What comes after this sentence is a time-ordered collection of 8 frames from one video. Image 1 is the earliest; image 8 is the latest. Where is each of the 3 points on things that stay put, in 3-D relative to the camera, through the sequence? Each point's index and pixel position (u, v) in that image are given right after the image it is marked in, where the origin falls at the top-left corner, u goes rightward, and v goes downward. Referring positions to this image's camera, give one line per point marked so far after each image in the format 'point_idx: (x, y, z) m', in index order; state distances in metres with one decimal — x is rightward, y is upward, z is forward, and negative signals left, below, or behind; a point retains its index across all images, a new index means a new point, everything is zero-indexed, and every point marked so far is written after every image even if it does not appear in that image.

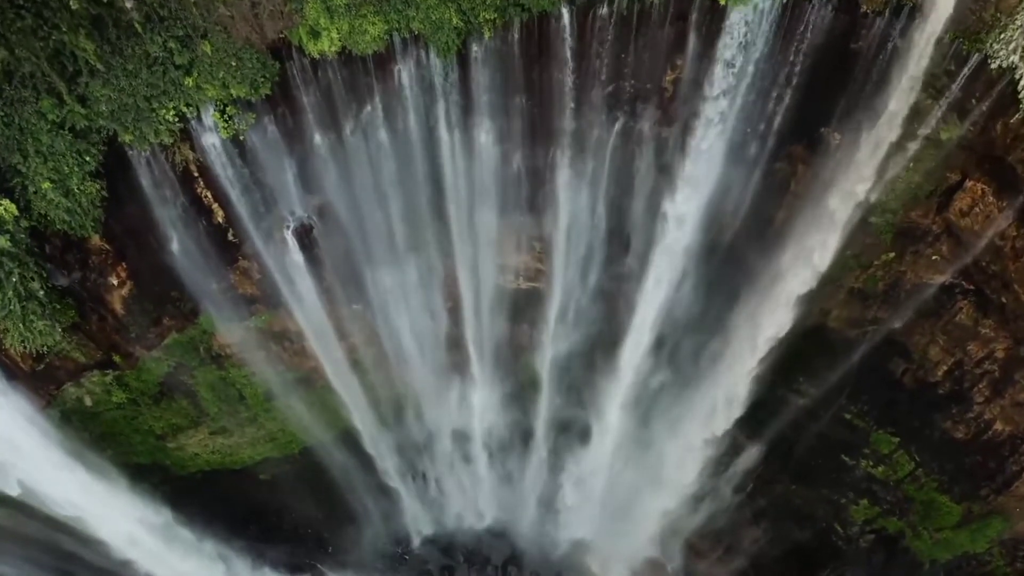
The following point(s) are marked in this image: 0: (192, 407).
0: (-4.3, -1.6, +10.1) m
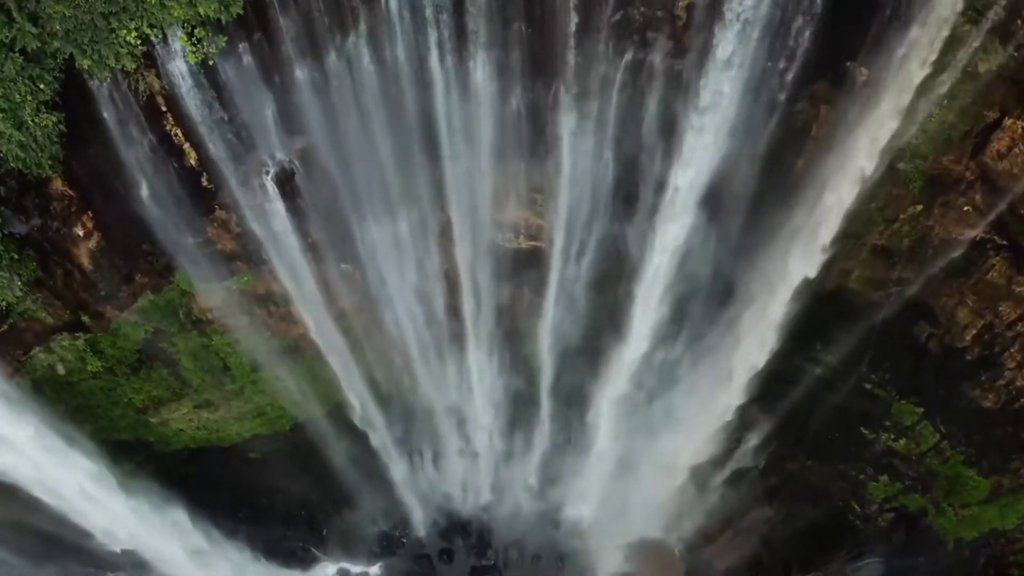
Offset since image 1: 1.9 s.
0: (-4.3, -1.1, +9.5) m
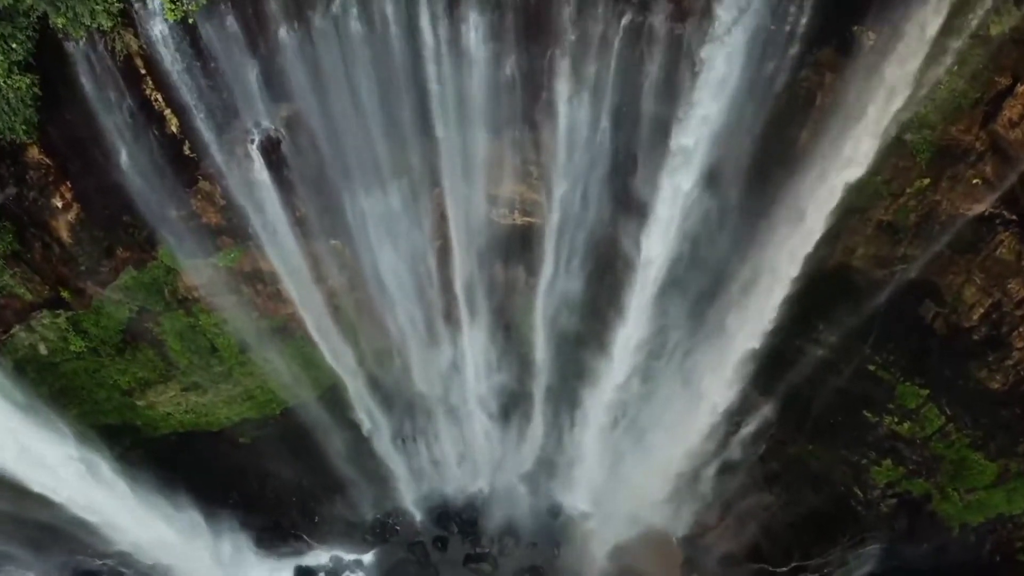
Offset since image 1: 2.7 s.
0: (-4.4, -0.9, +9.2) m
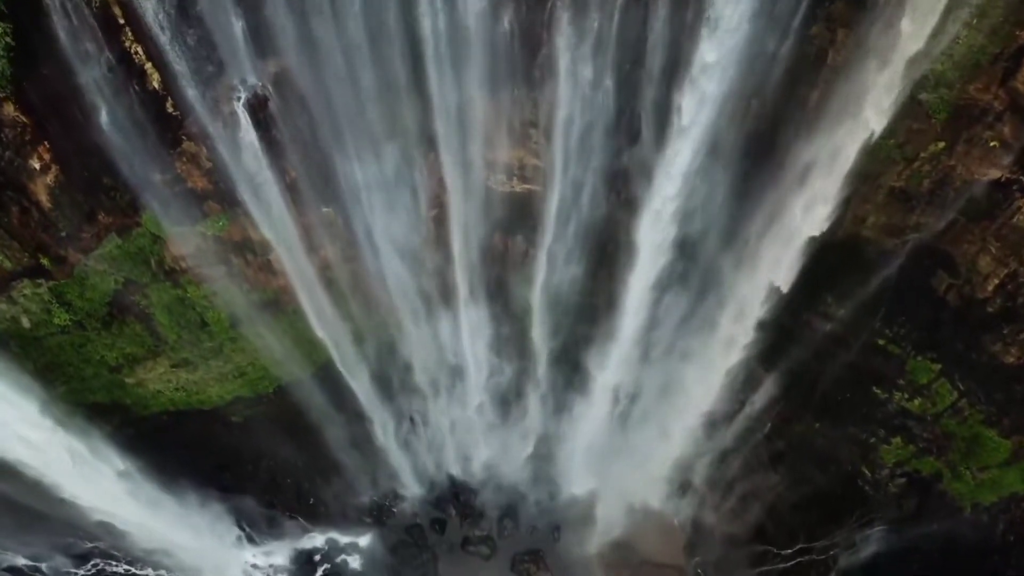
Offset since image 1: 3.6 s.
0: (-4.4, -0.5, +9.0) m
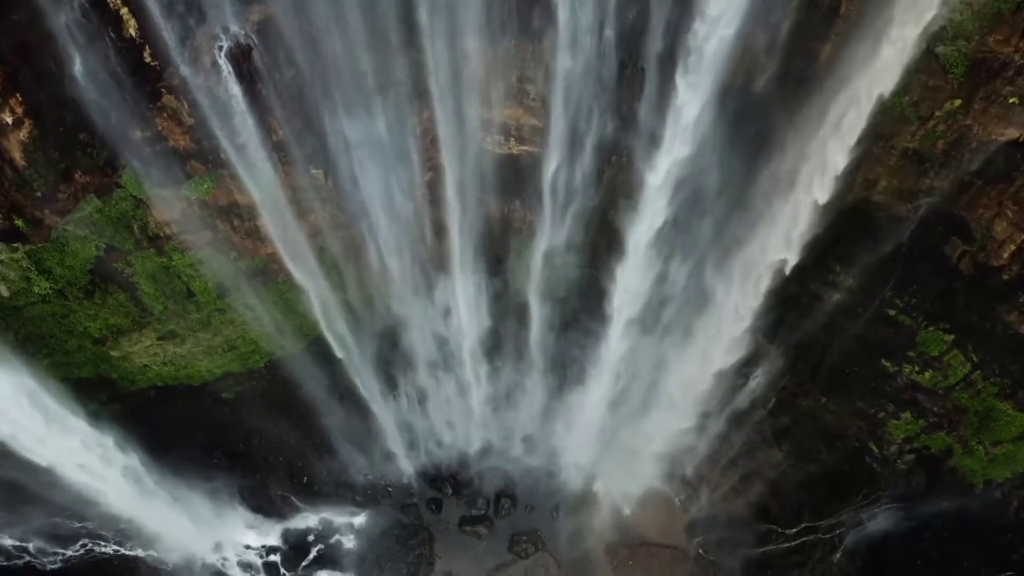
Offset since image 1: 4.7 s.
0: (-4.4, -0.2, +8.6) m
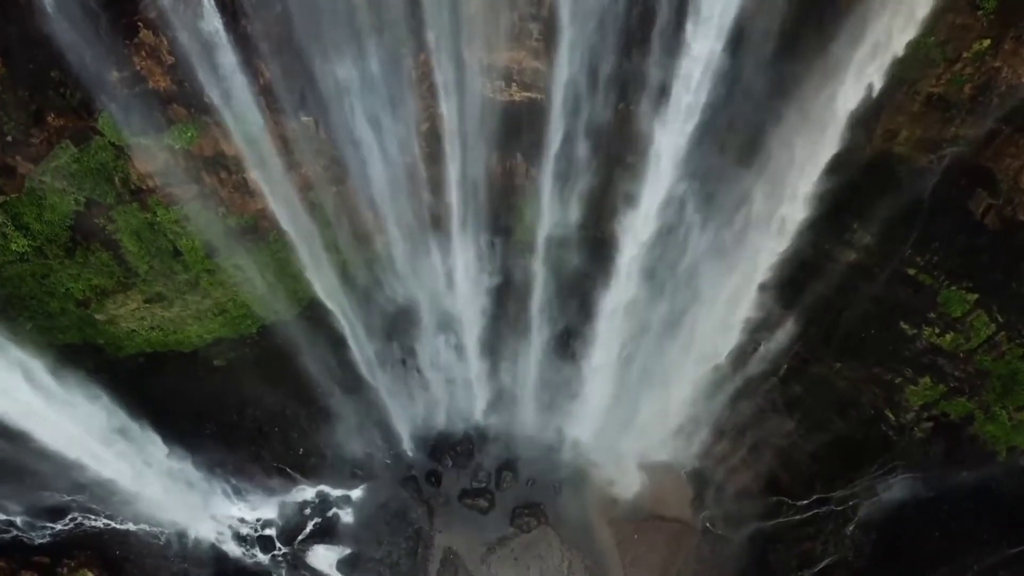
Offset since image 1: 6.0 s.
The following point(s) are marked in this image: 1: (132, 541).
0: (-4.4, +0.3, +8.3) m
1: (-5.2, -3.5, +10.1) m
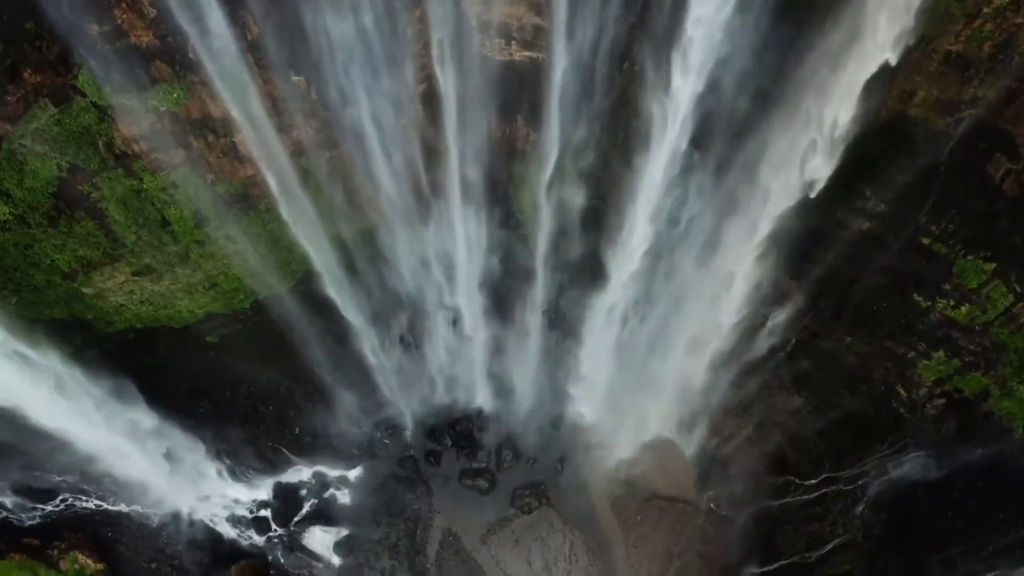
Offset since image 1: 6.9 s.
0: (-4.4, +0.6, +8.0) m
1: (-5.2, -3.1, +9.9) m
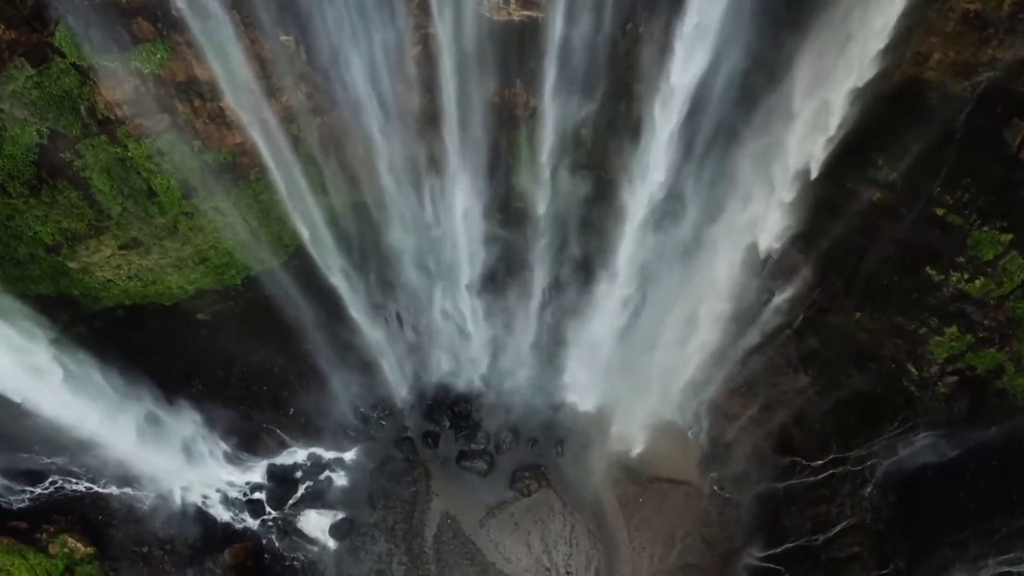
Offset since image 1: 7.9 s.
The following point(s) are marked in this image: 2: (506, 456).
0: (-4.4, +0.9, +7.7) m
1: (-5.2, -2.8, +9.7) m
2: (-0.1, -2.2, +9.9) m
